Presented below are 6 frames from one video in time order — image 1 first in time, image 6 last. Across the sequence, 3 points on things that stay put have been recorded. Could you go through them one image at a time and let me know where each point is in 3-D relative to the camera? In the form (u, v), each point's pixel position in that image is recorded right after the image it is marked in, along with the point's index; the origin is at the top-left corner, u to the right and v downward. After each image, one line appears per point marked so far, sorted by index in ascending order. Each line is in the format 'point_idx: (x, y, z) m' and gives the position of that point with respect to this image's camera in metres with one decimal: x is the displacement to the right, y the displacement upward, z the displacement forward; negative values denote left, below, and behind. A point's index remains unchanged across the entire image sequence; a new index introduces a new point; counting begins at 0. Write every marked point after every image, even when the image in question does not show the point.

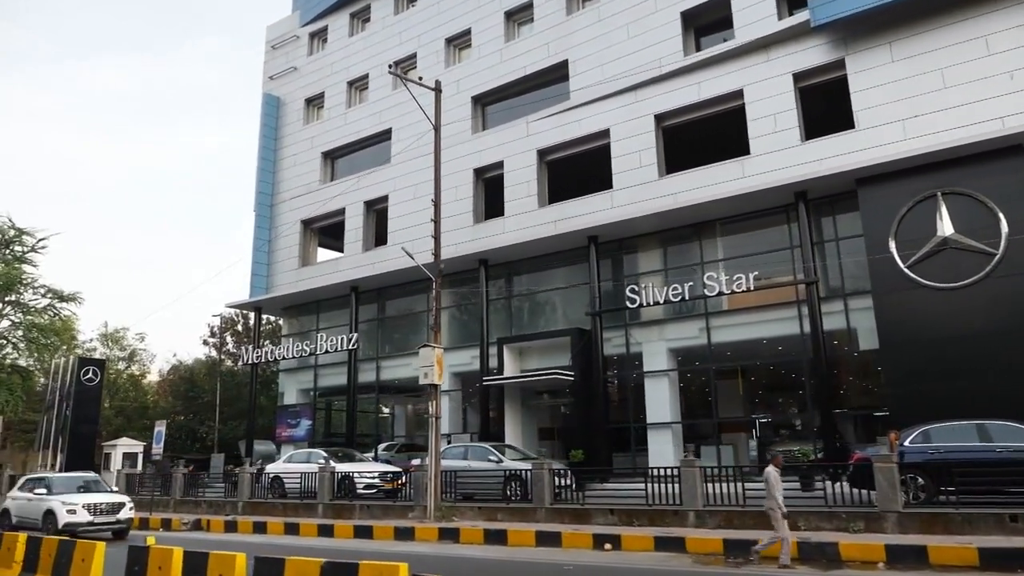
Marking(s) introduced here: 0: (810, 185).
0: (+8.0, +2.8, +19.9) m
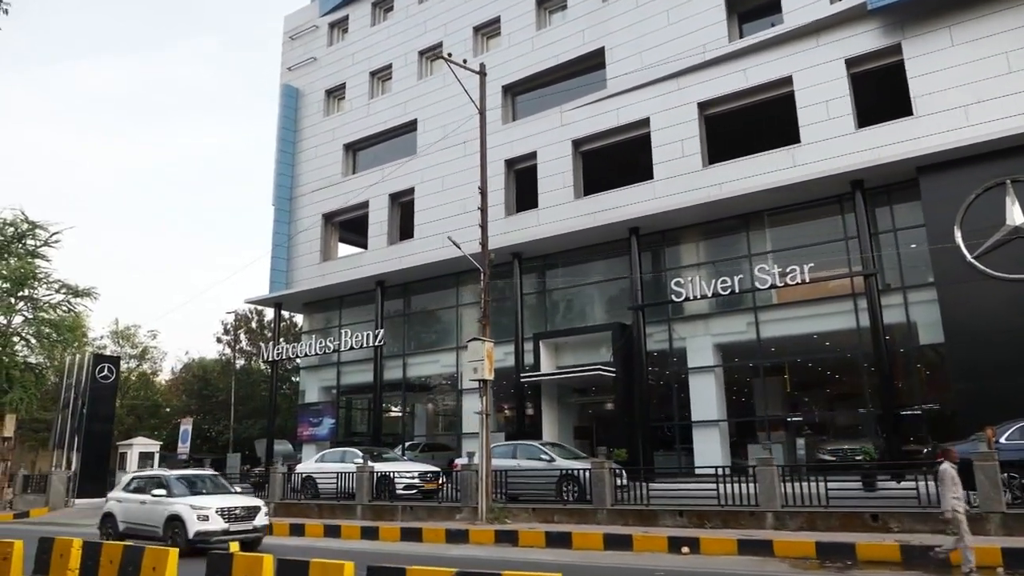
0: (+9.1, +2.9, +19.2) m
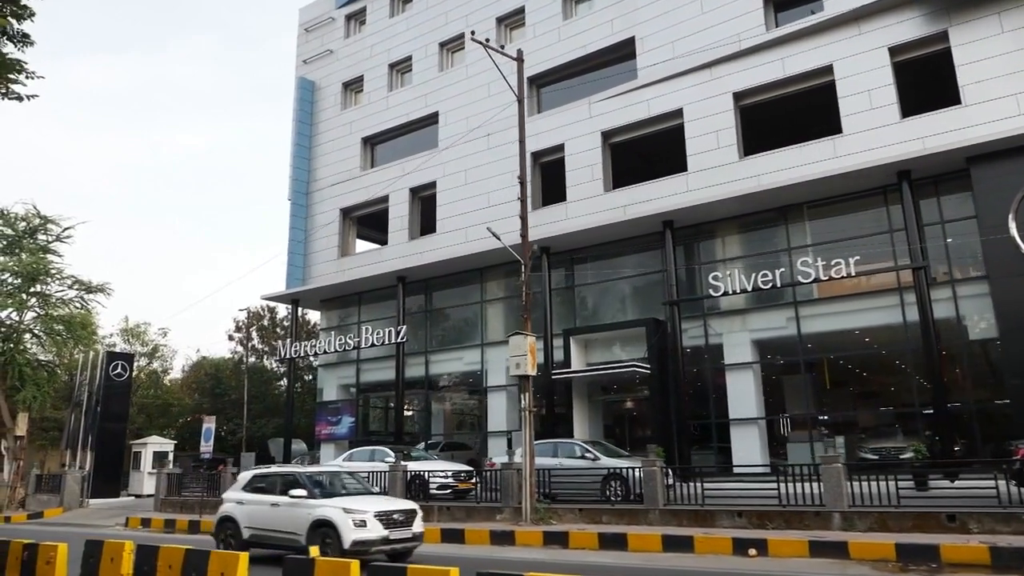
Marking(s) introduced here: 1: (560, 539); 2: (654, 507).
0: (+10.1, +3.1, +18.6) m
1: (+0.9, -4.7, +13.9) m
2: (+2.7, -4.2, +14.3) m
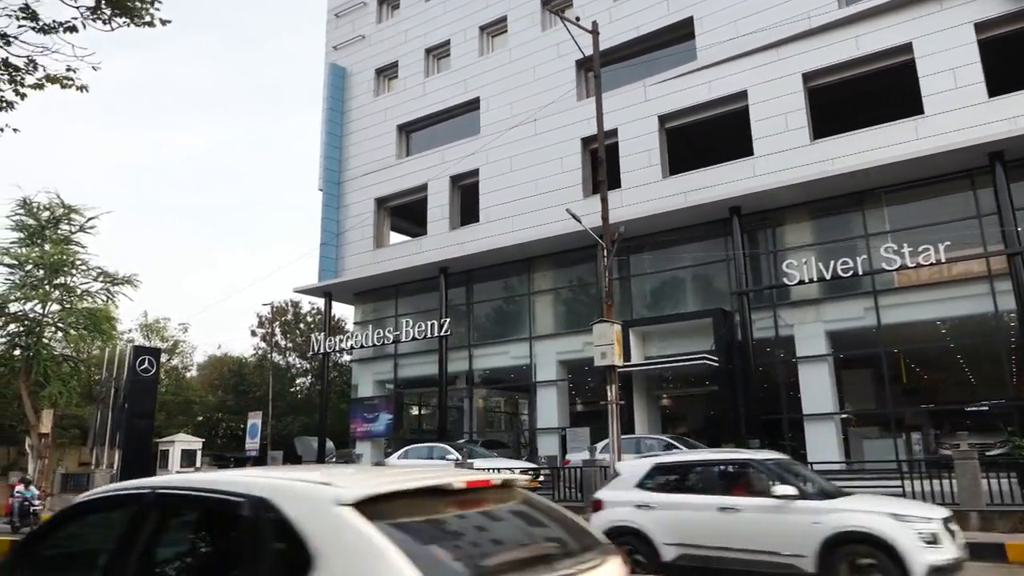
0: (+11.7, +3.4, +17.7) m
1: (+2.6, -4.4, +12.8) m
2: (+4.4, -3.9, +13.4) m
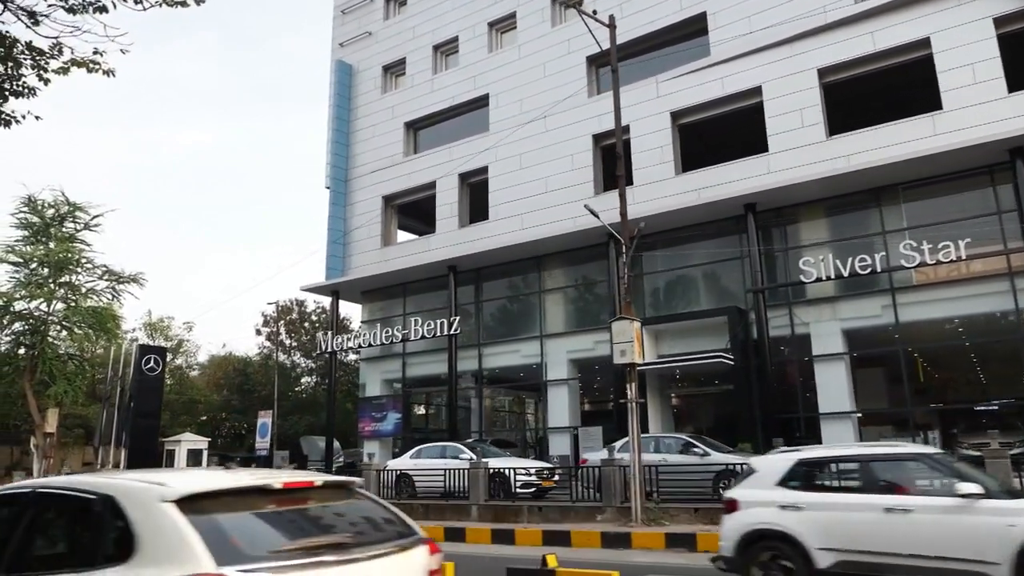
0: (+12.1, +3.5, +17.5) m
1: (+2.9, -4.3, +12.6) m
2: (+4.8, -3.8, +13.1) m
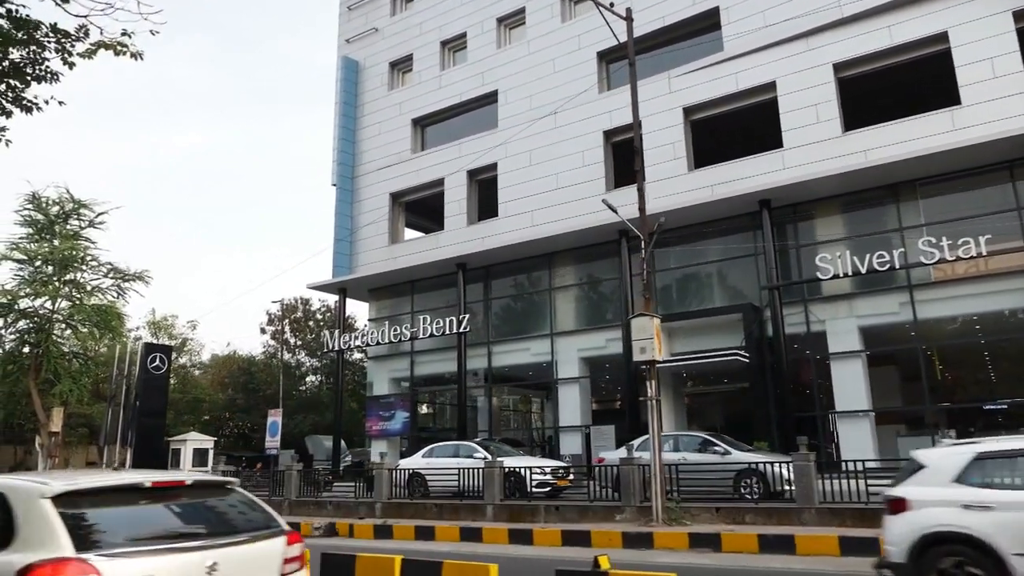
0: (+12.4, +3.5, +17.3) m
1: (+3.3, -4.2, +12.4) m
2: (+5.1, -3.8, +12.9) m
